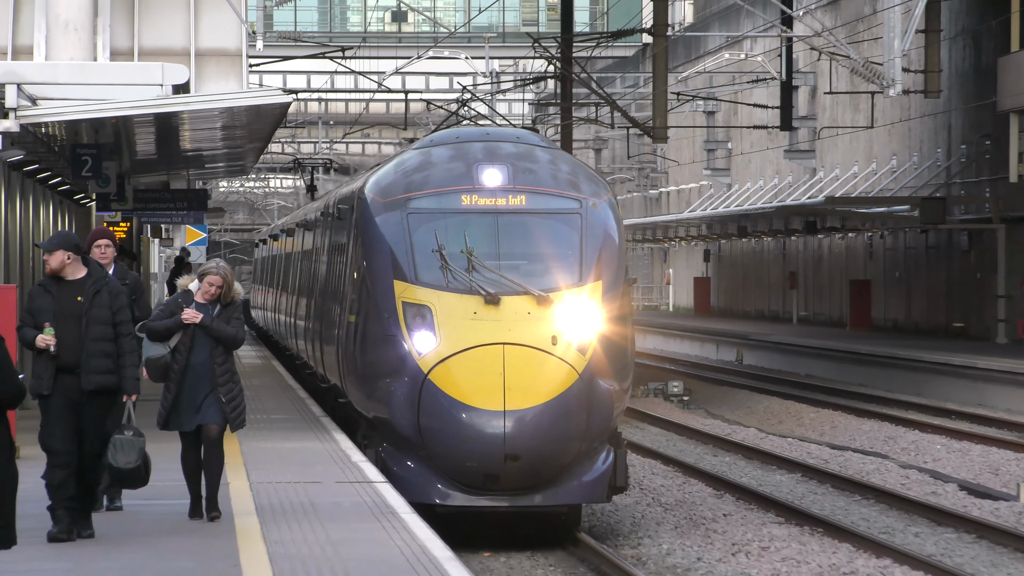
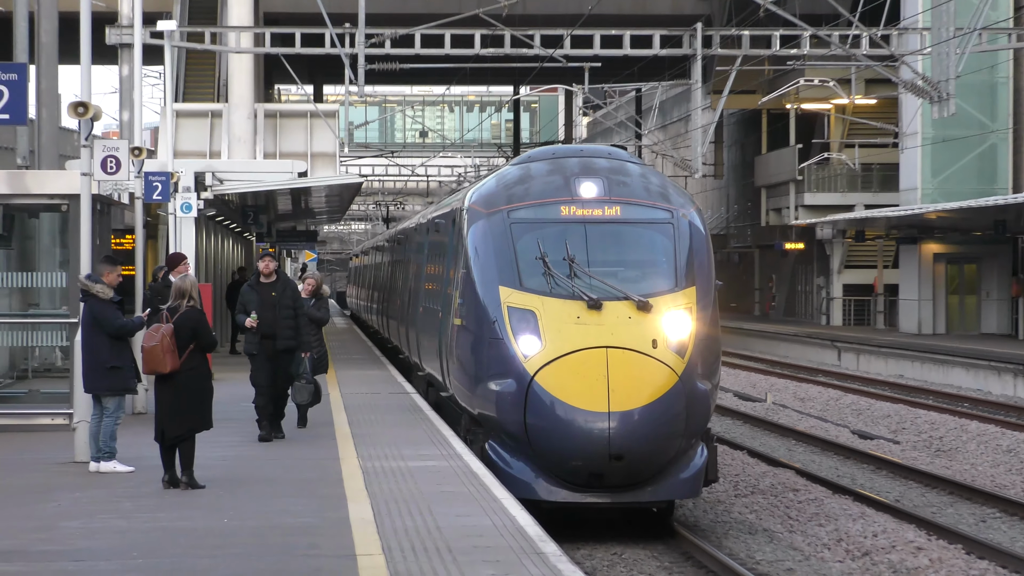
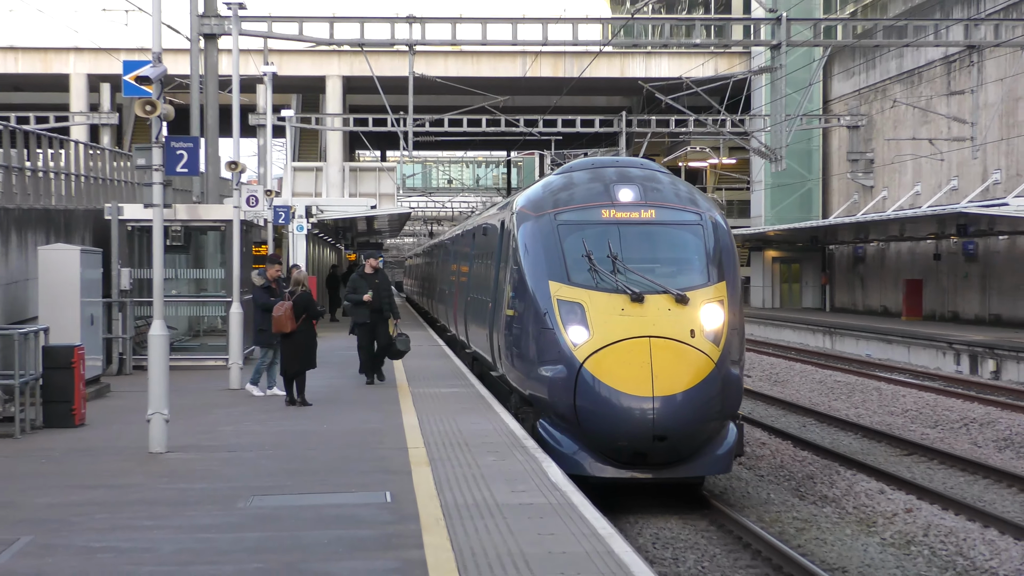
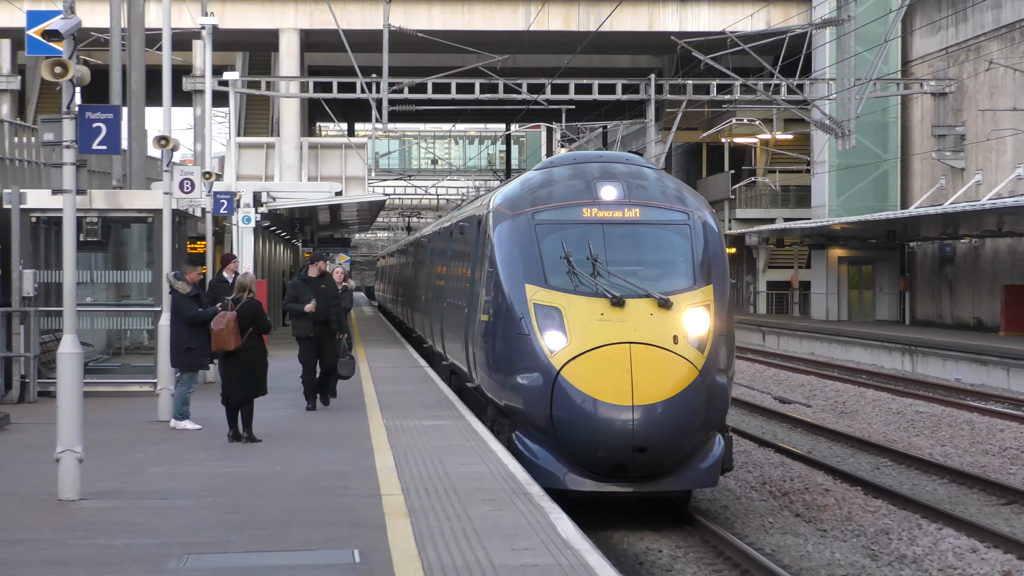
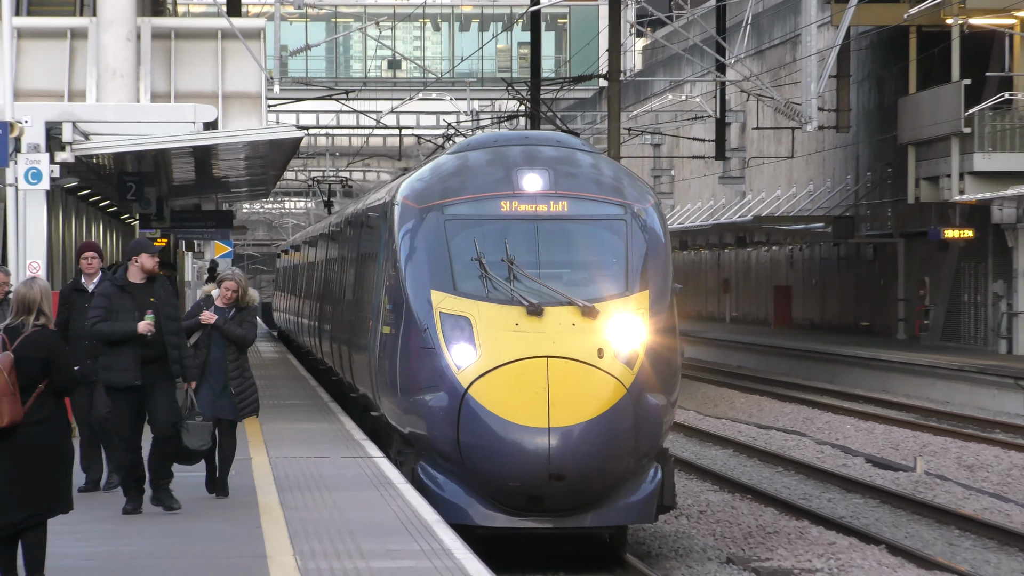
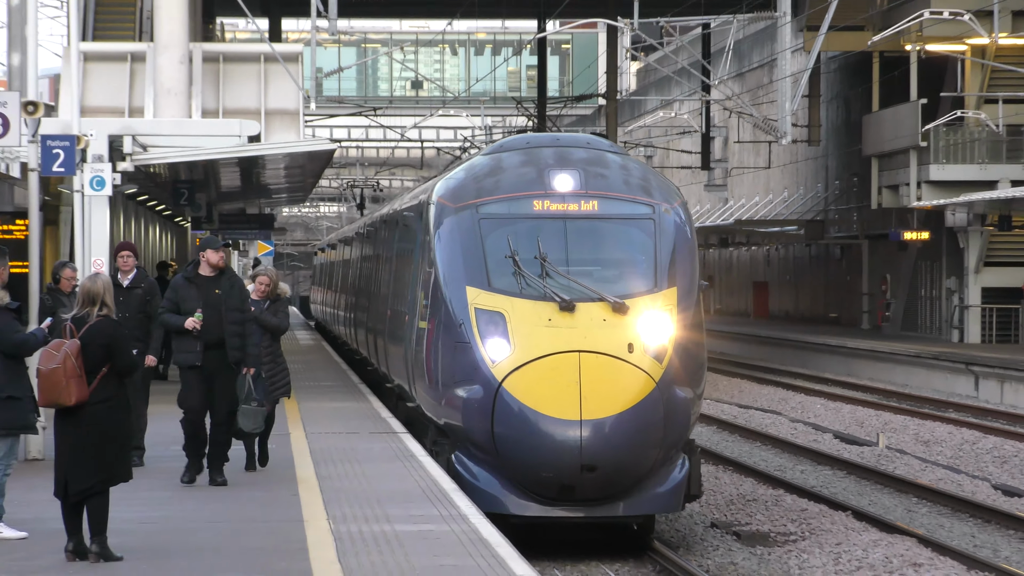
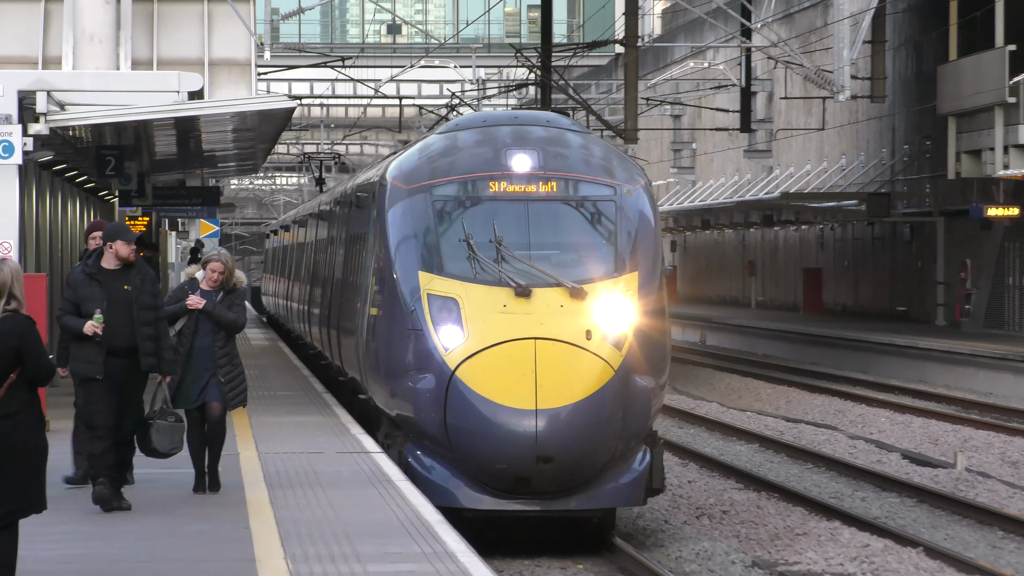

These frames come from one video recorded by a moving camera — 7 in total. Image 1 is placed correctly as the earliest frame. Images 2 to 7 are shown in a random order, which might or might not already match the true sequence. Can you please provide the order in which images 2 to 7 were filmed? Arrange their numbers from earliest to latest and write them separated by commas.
7, 5, 6, 2, 4, 3
